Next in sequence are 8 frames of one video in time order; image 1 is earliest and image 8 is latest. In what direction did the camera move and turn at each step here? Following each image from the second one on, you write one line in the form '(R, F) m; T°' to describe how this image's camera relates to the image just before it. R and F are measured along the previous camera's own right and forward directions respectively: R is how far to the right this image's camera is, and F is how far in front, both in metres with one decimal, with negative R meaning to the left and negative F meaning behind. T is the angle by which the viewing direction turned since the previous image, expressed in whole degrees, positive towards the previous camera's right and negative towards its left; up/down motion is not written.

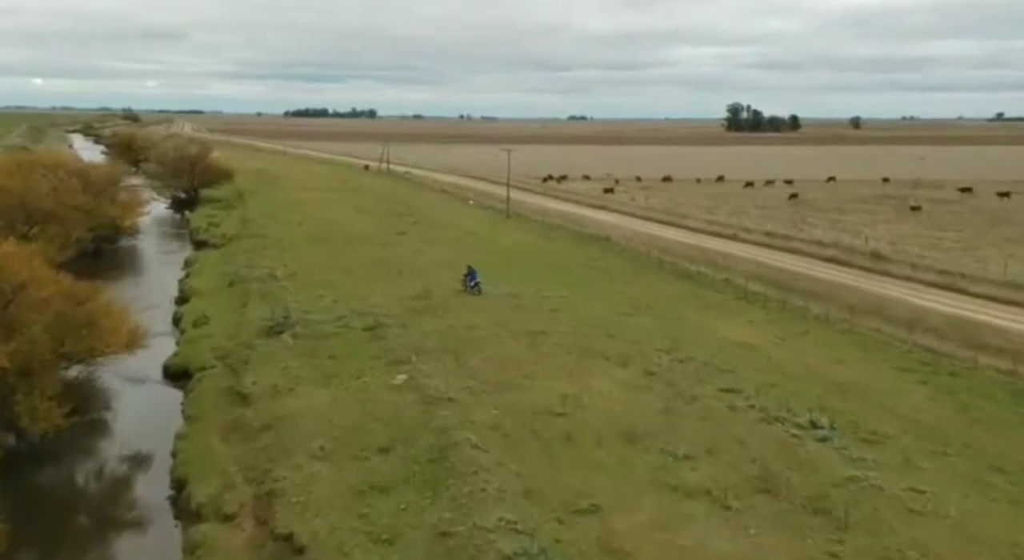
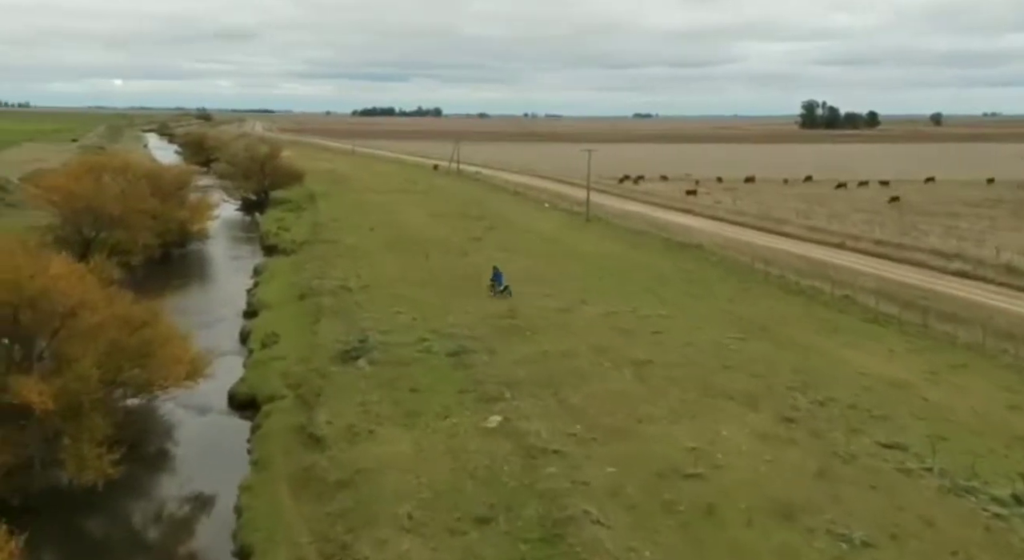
(-0.8, +2.8) m; -4°
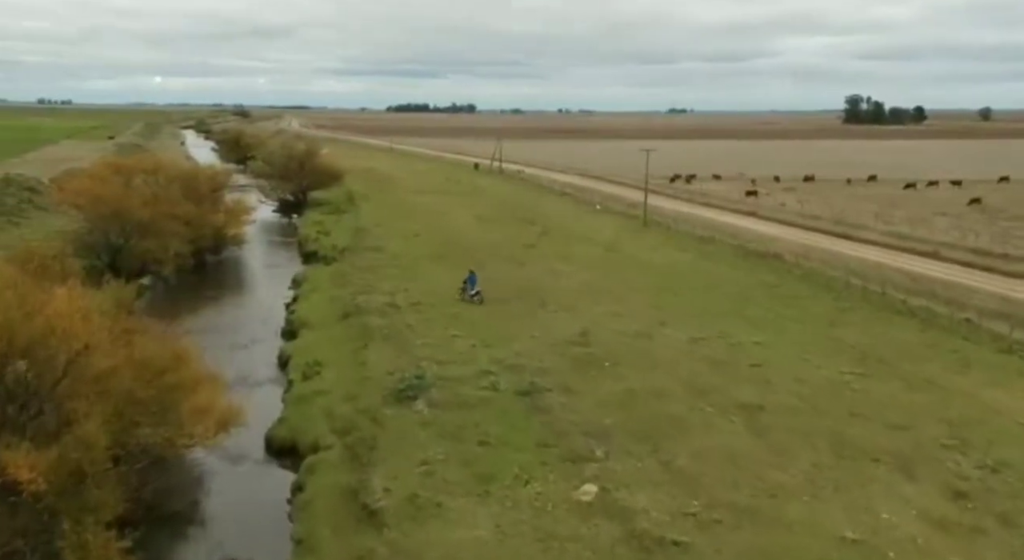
(-0.9, +3.2) m; -2°
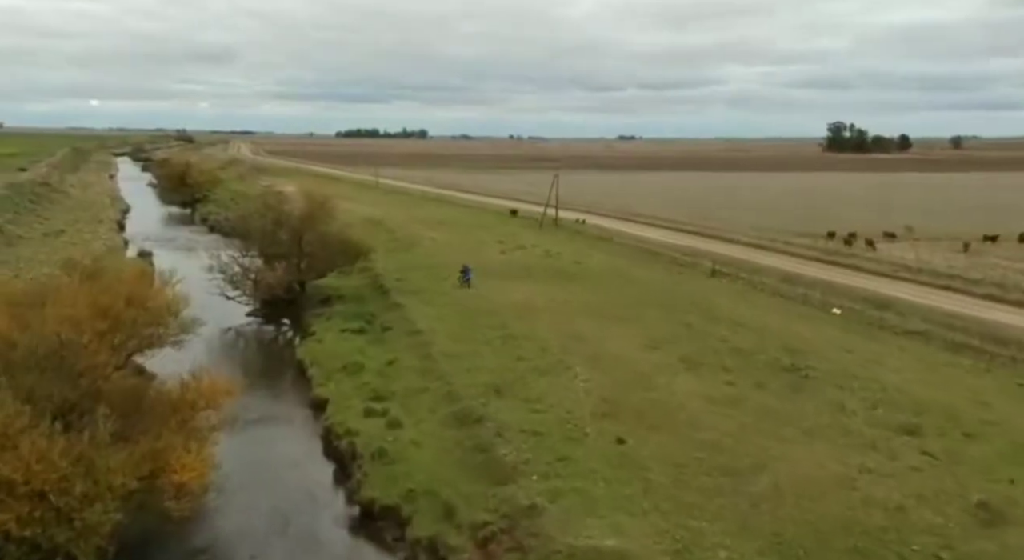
(-4.5, +16.0) m; +3°
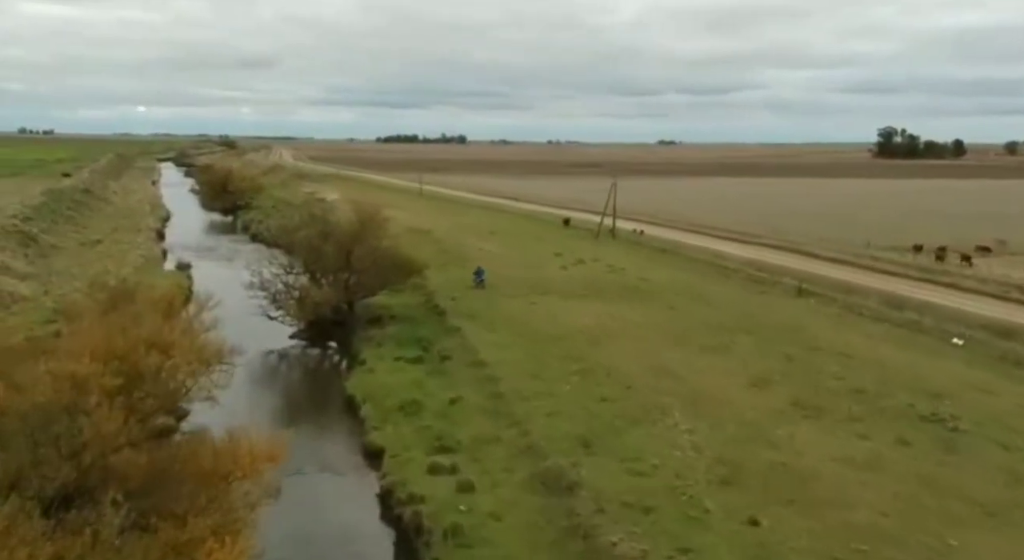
(-0.6, +2.2) m; -2°
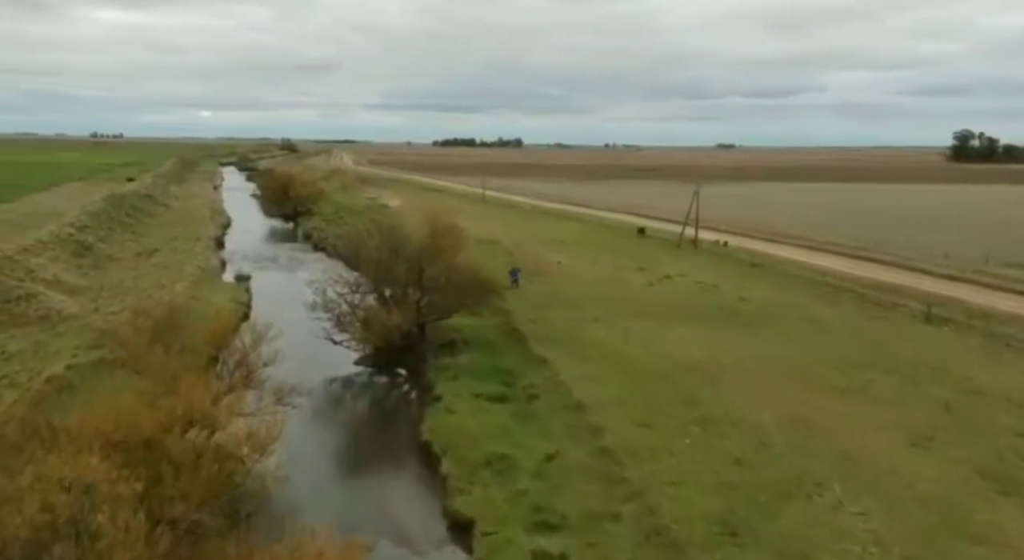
(-0.7, +2.4) m; -3°
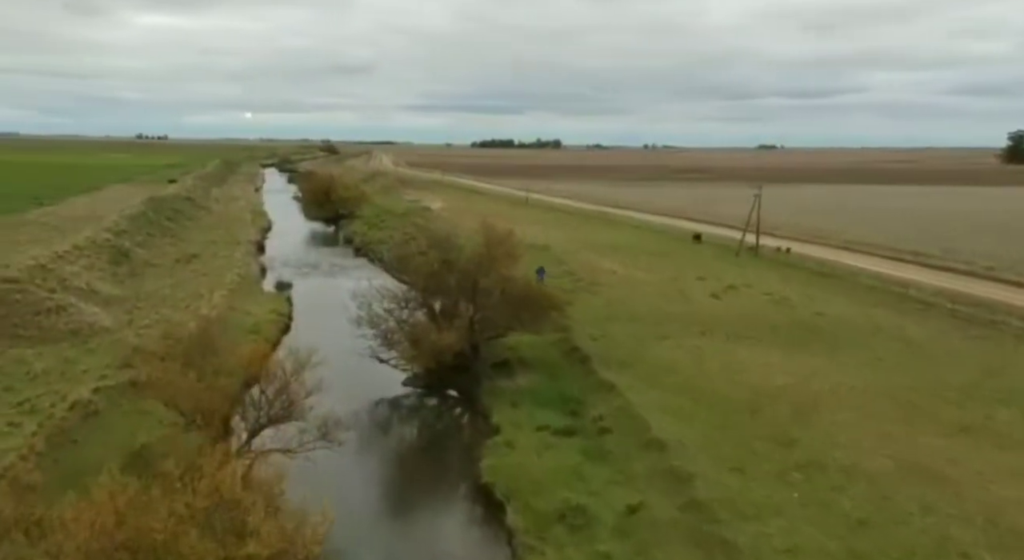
(-0.4, +1.7) m; -2°
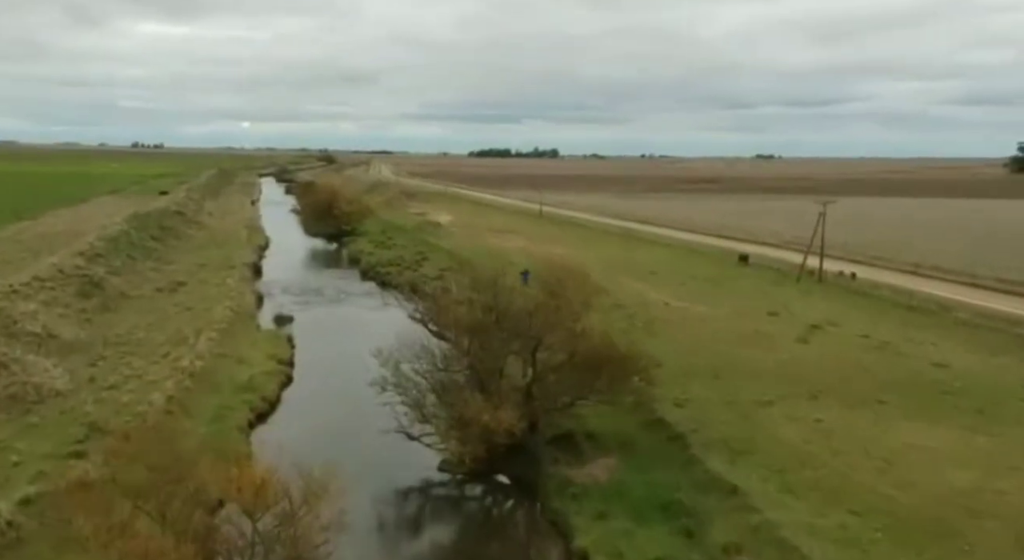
(-1.0, +4.4) m; 0°
